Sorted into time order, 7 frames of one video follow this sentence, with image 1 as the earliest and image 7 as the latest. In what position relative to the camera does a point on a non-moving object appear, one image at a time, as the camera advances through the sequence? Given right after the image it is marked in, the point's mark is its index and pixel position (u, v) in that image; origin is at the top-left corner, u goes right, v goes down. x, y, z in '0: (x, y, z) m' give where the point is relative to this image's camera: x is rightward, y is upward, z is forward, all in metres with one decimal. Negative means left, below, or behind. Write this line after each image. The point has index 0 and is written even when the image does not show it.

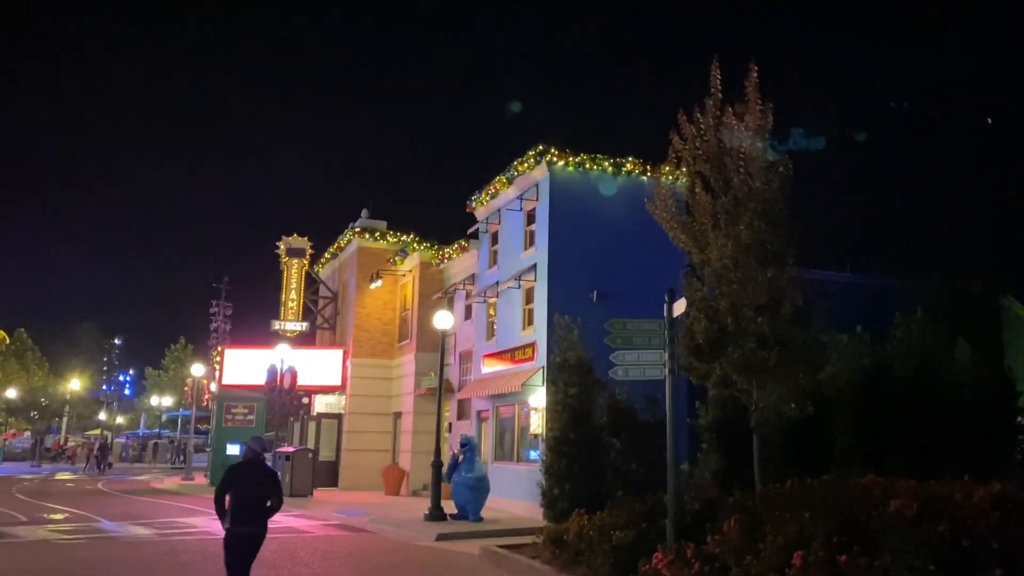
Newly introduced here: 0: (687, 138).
0: (+2.9, +2.5, +14.8) m
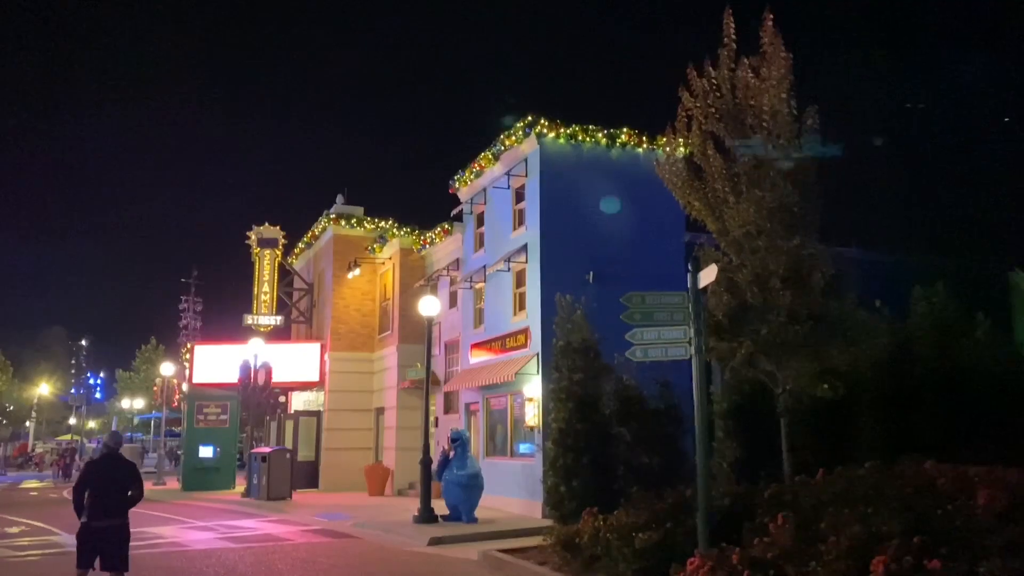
0: (+2.8, +2.9, +13.4) m
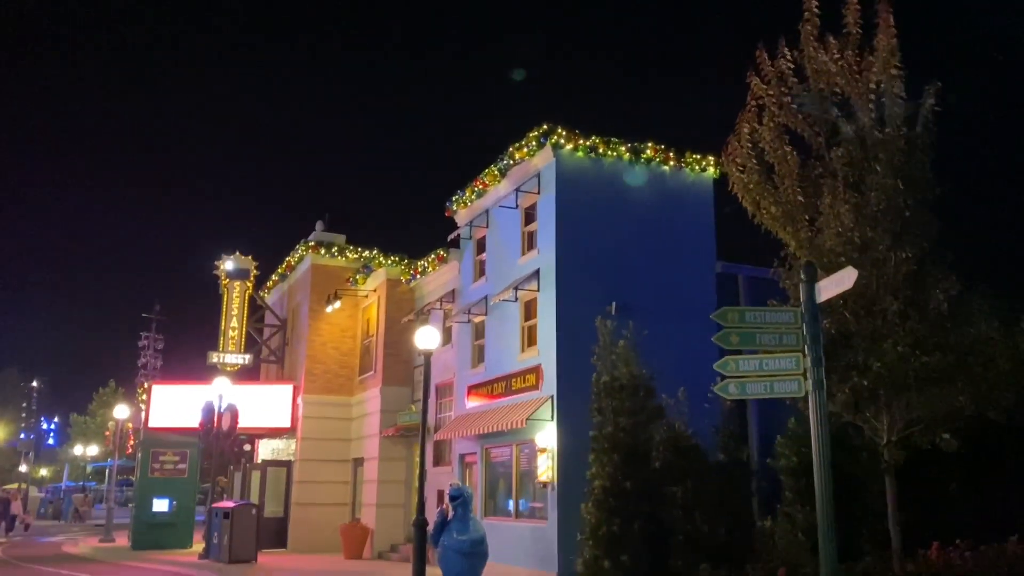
0: (+3.2, +2.6, +11.1) m
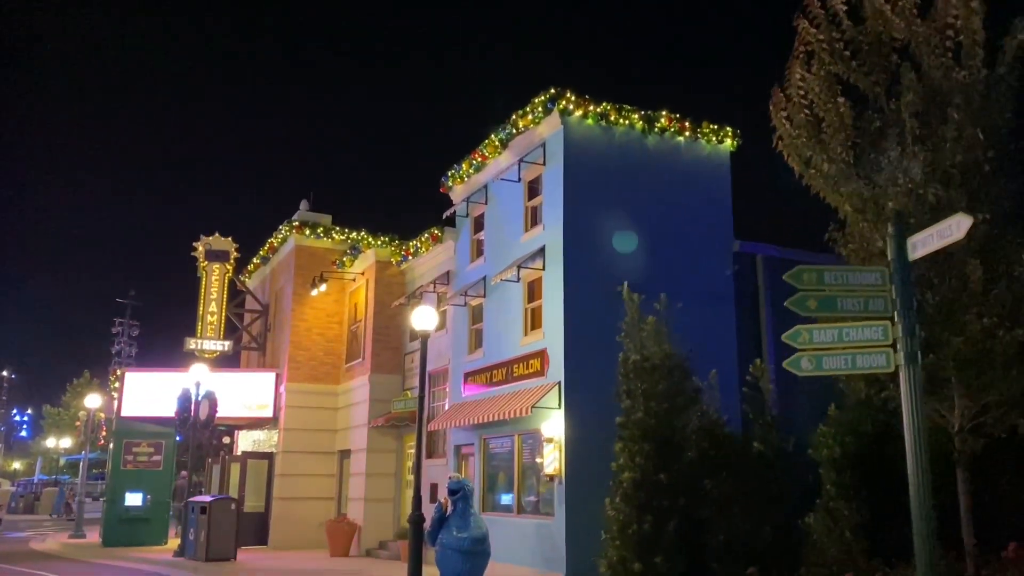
0: (+3.4, +2.9, +9.8) m
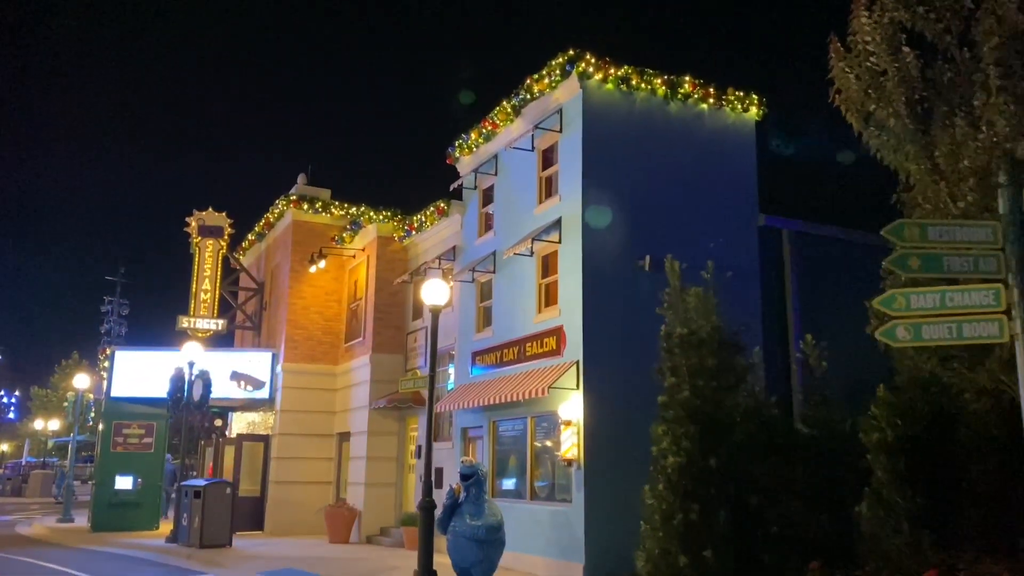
0: (+3.8, +3.3, +8.9) m
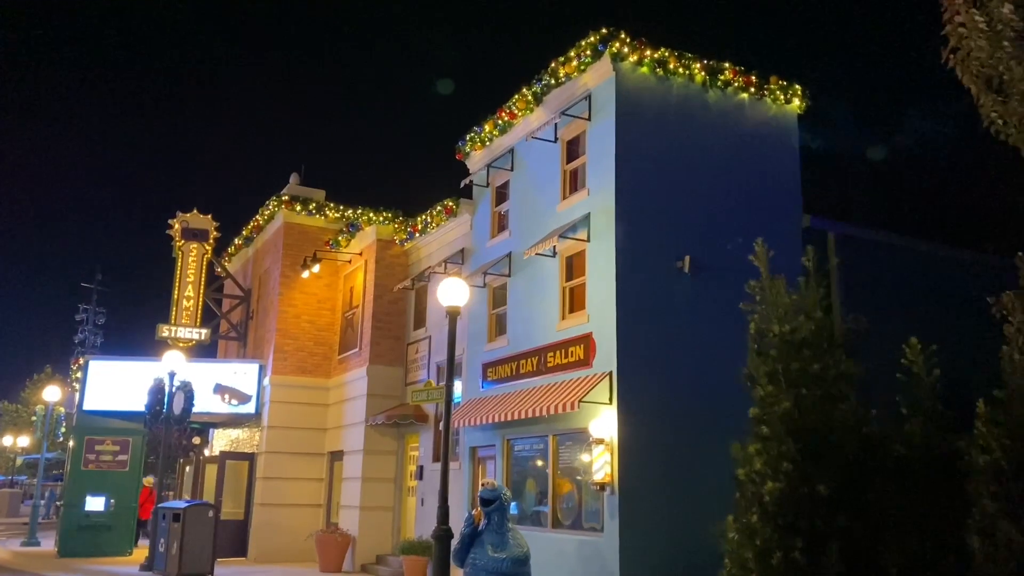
0: (+4.3, +3.3, +7.6) m
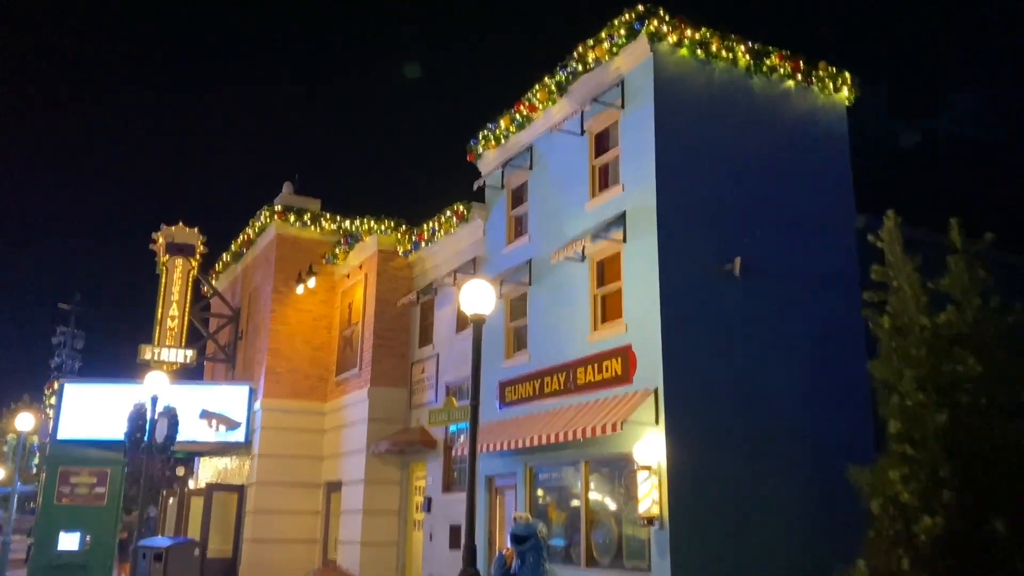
0: (+4.7, +3.4, +6.3) m
